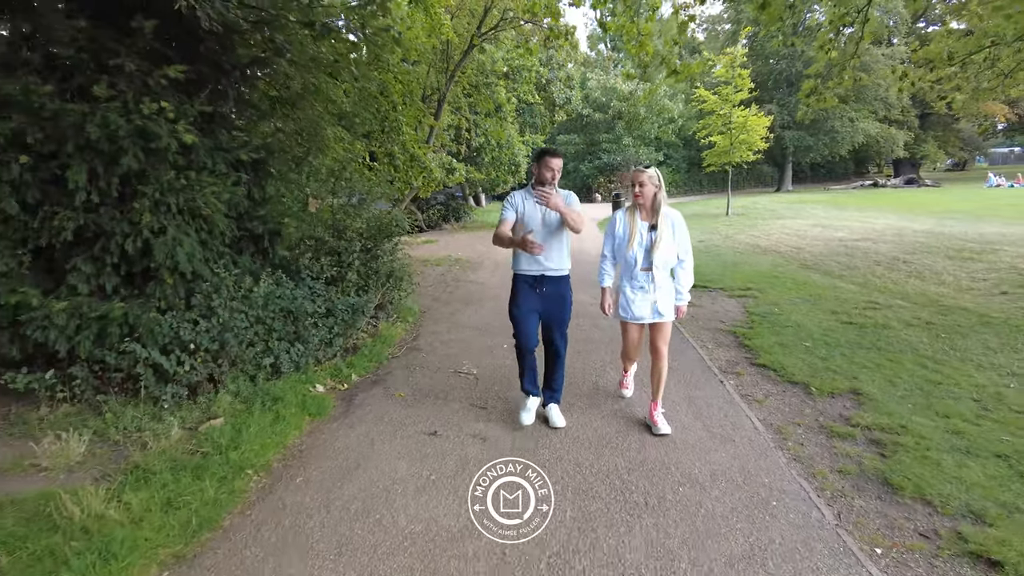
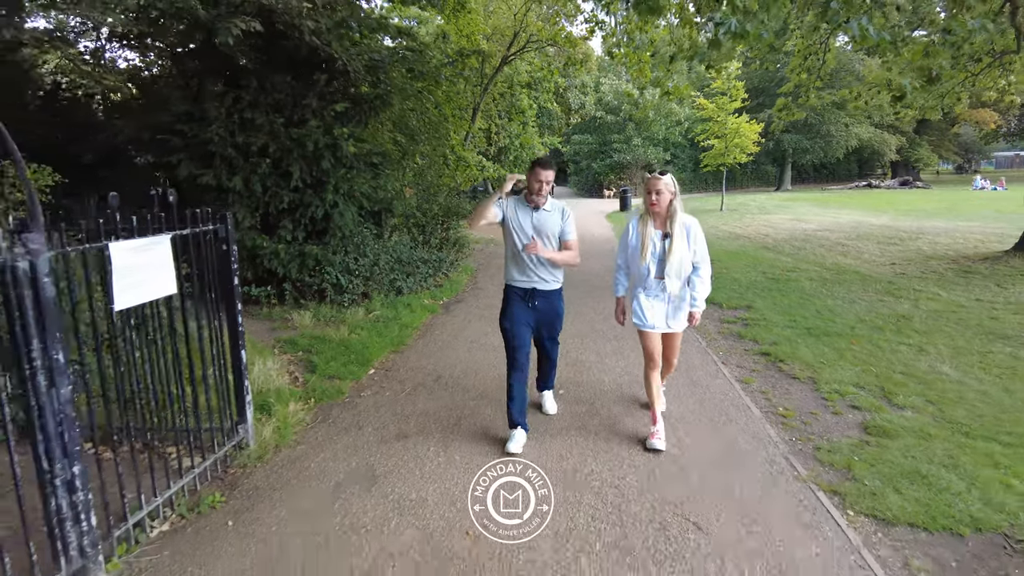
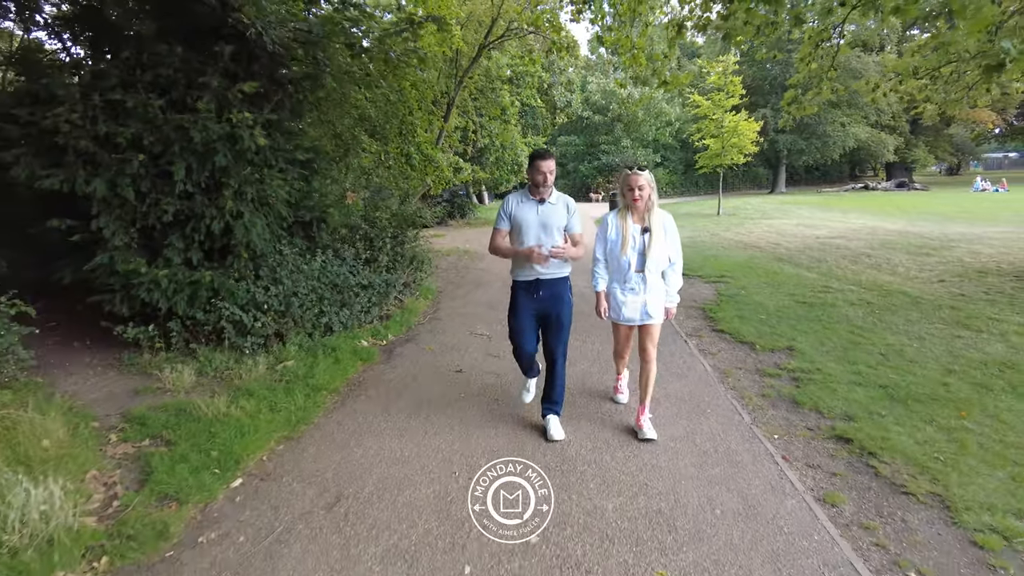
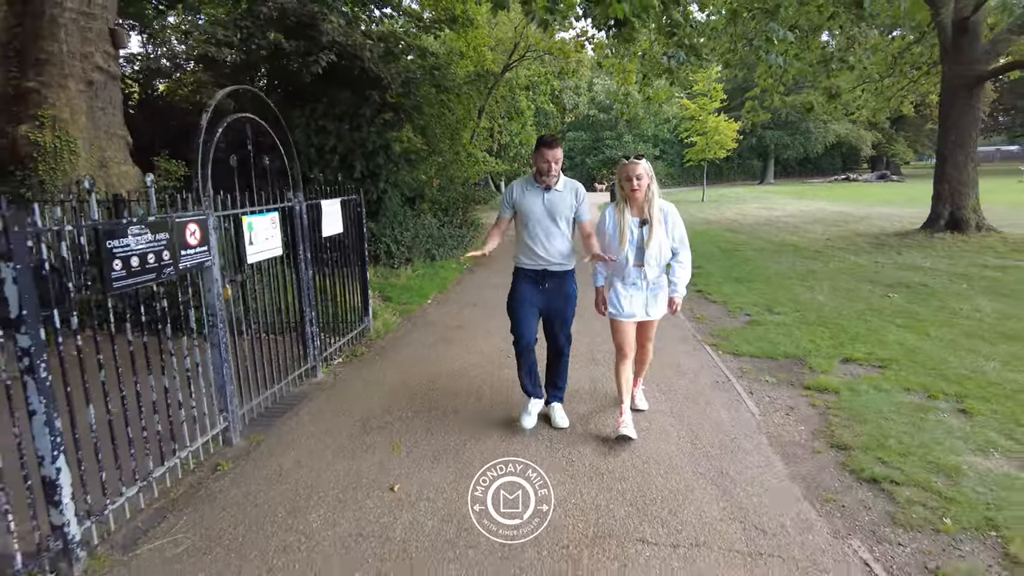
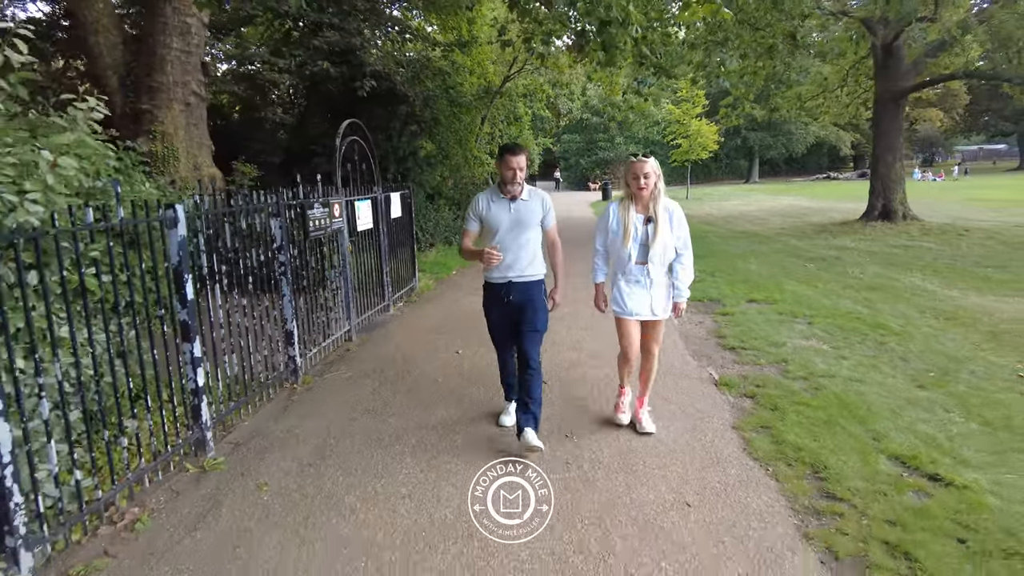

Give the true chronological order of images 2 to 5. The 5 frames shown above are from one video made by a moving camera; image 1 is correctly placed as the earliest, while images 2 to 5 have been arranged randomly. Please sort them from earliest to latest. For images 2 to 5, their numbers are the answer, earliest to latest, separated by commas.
3, 2, 4, 5
